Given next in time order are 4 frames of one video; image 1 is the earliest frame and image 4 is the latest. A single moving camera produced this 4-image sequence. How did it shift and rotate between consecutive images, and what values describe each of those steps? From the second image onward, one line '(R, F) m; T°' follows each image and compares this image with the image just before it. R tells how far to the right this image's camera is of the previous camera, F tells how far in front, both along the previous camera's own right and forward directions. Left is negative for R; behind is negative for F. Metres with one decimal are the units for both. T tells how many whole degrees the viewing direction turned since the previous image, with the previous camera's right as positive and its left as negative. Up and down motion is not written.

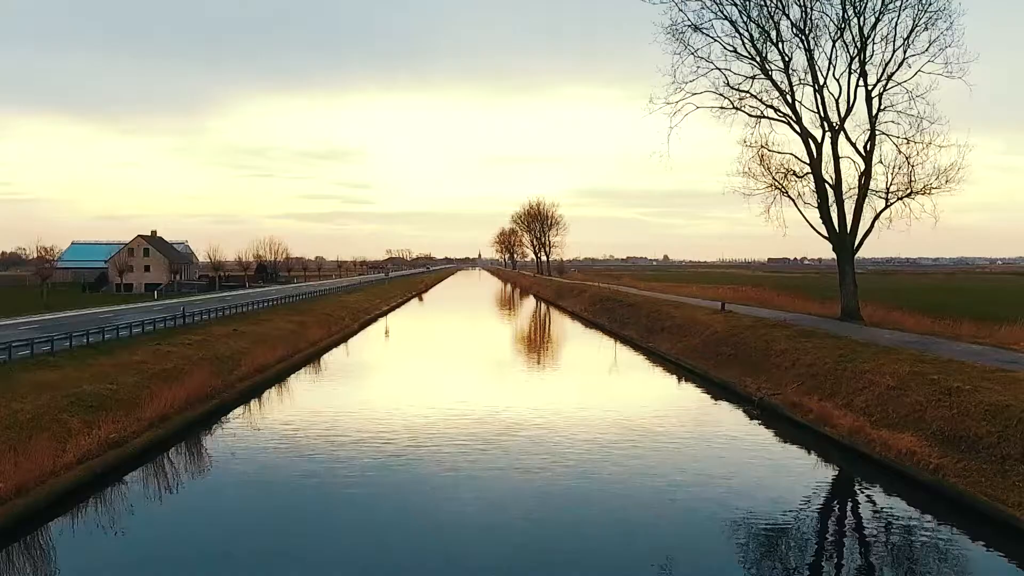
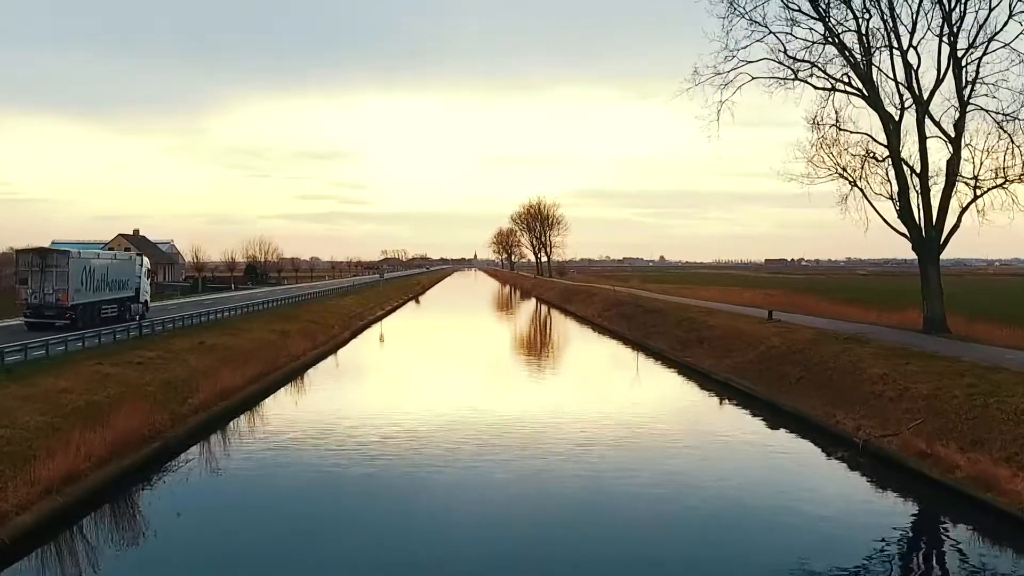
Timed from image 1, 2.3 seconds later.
(-0.8, +5.0) m; 0°
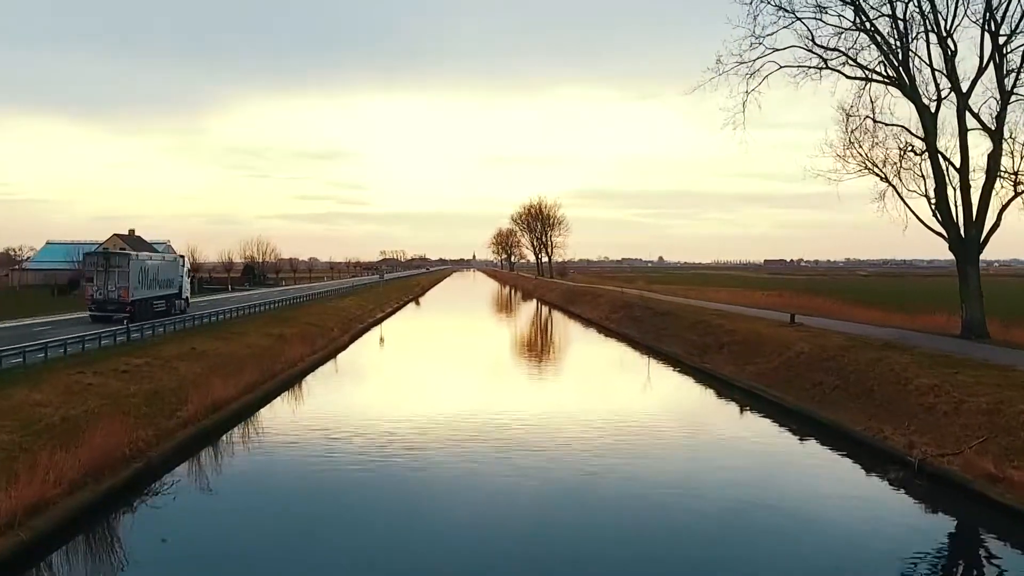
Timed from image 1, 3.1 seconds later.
(-0.4, +1.6) m; 0°
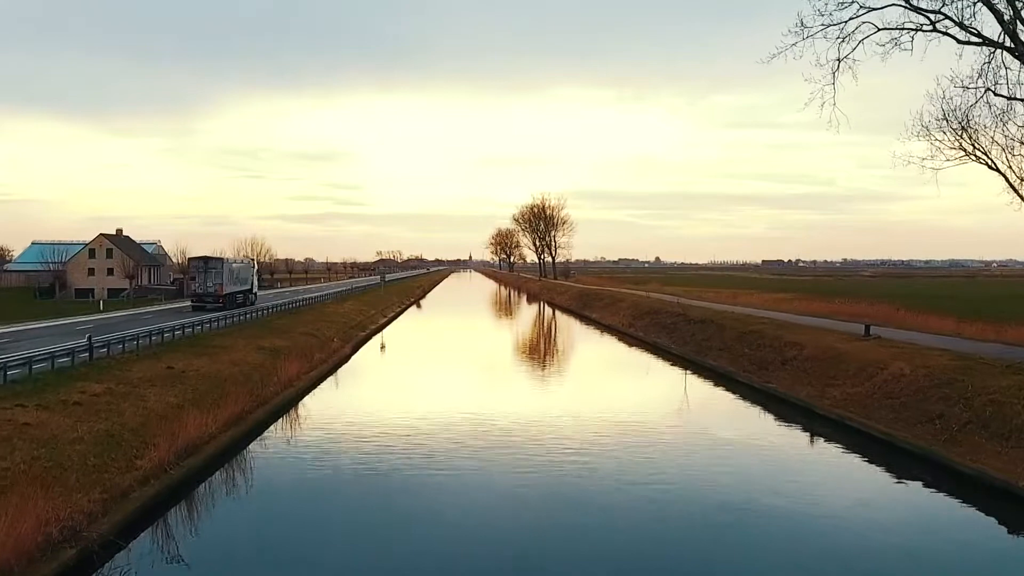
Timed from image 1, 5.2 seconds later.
(-1.2, +4.2) m; 0°
